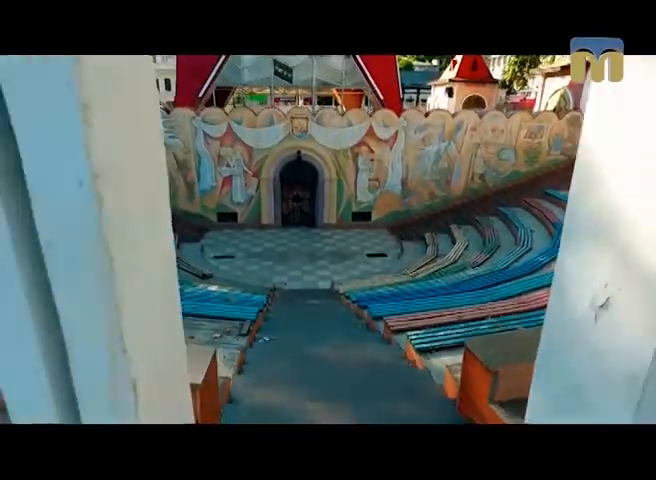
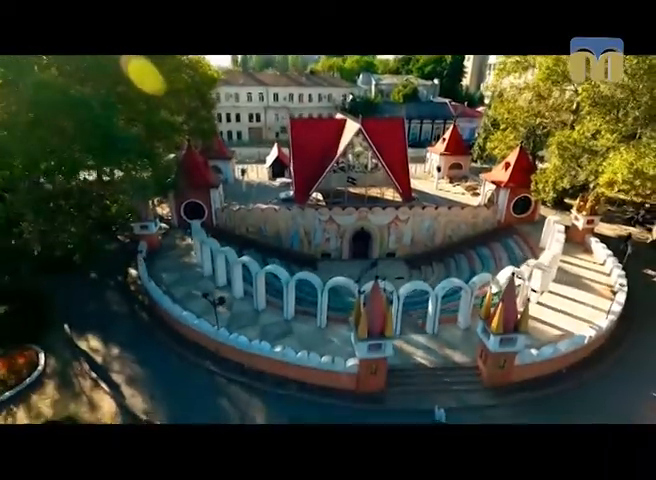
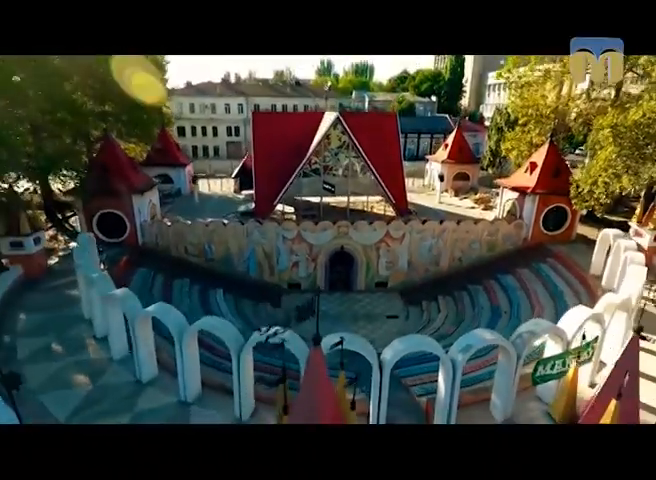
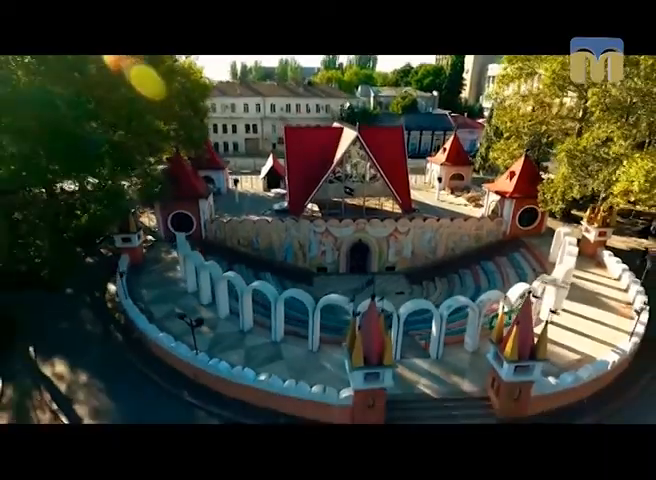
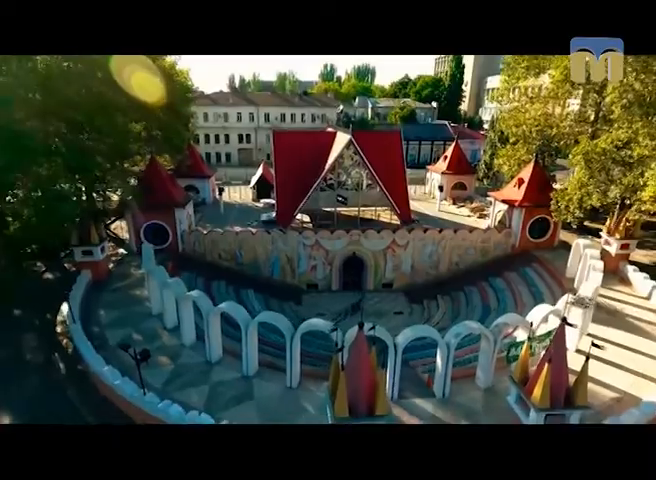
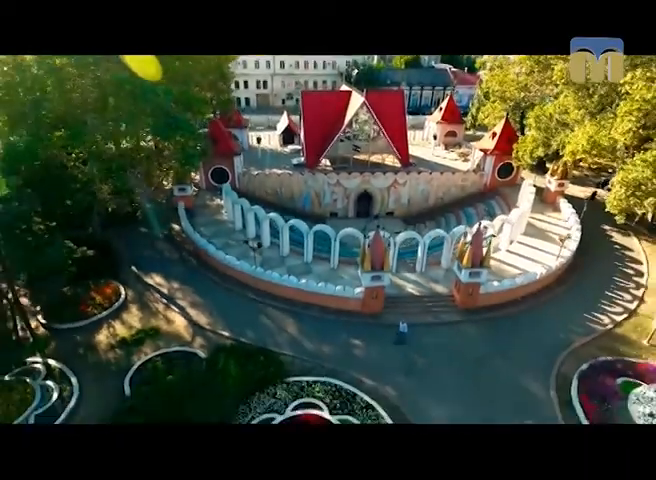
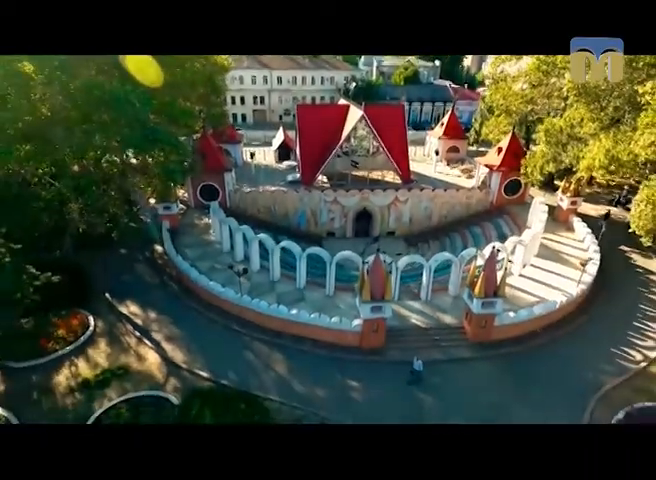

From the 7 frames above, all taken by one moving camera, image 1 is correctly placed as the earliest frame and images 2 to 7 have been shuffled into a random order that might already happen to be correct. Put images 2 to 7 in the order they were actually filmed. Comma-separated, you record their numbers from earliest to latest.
3, 5, 4, 2, 7, 6
